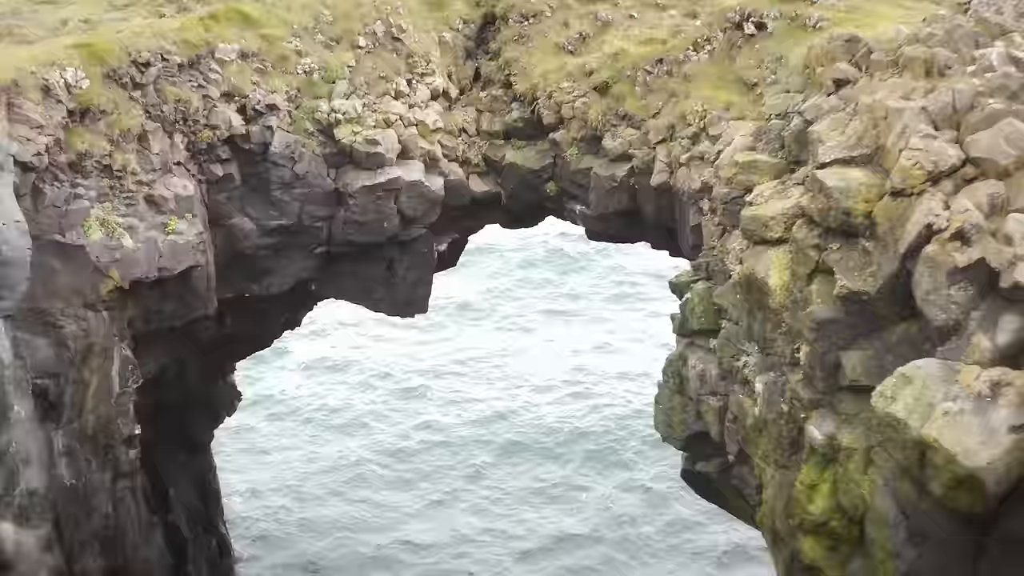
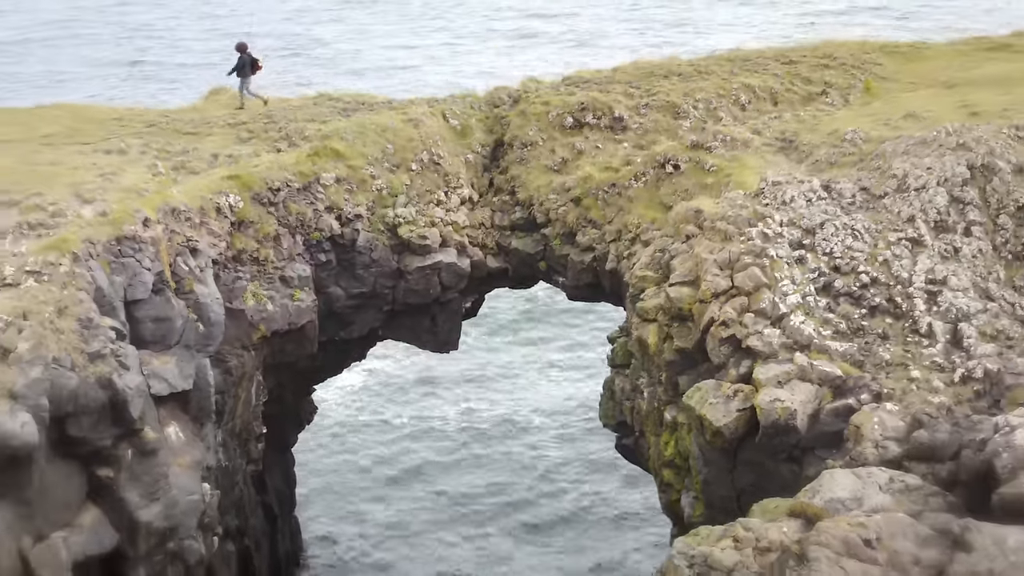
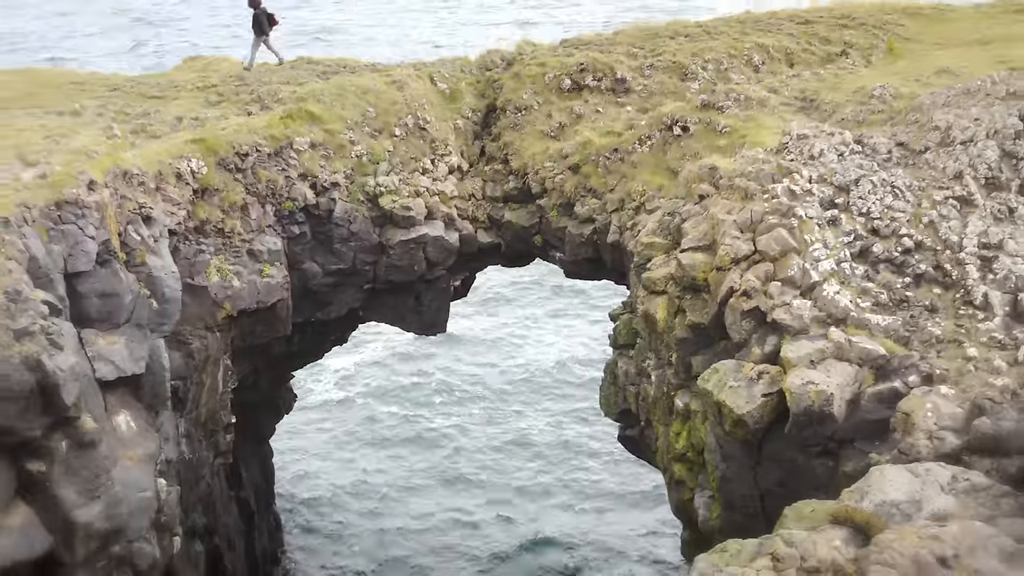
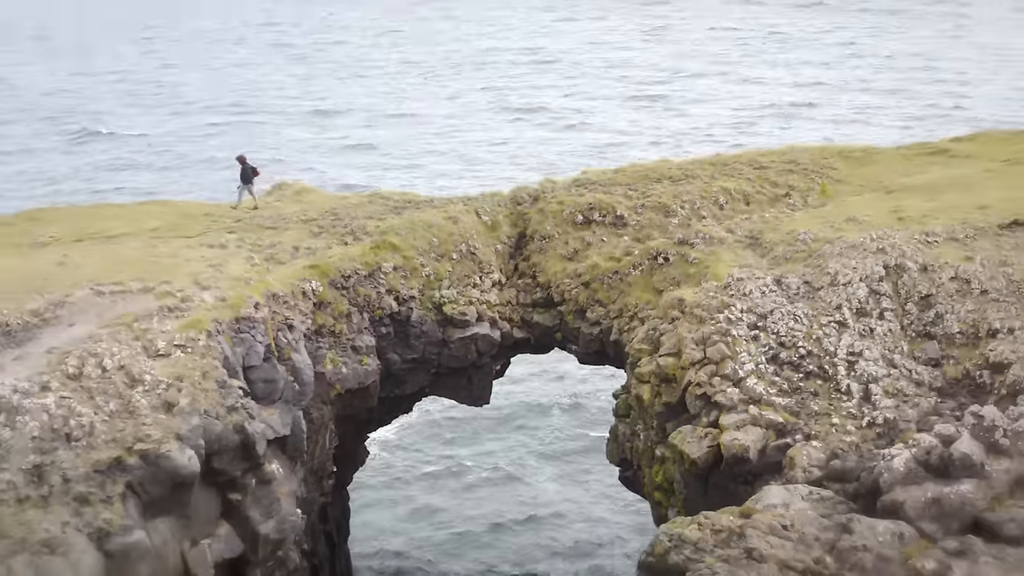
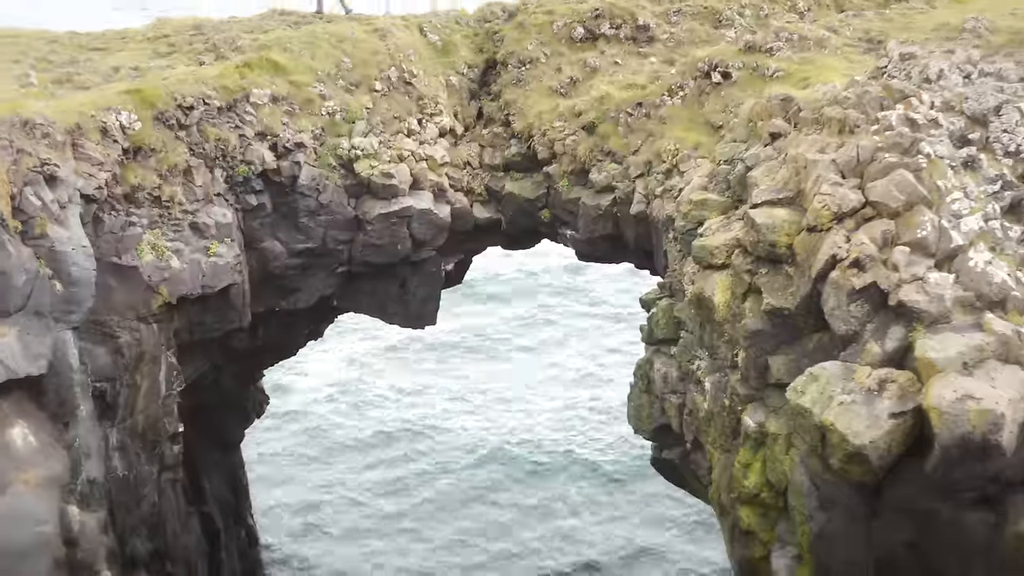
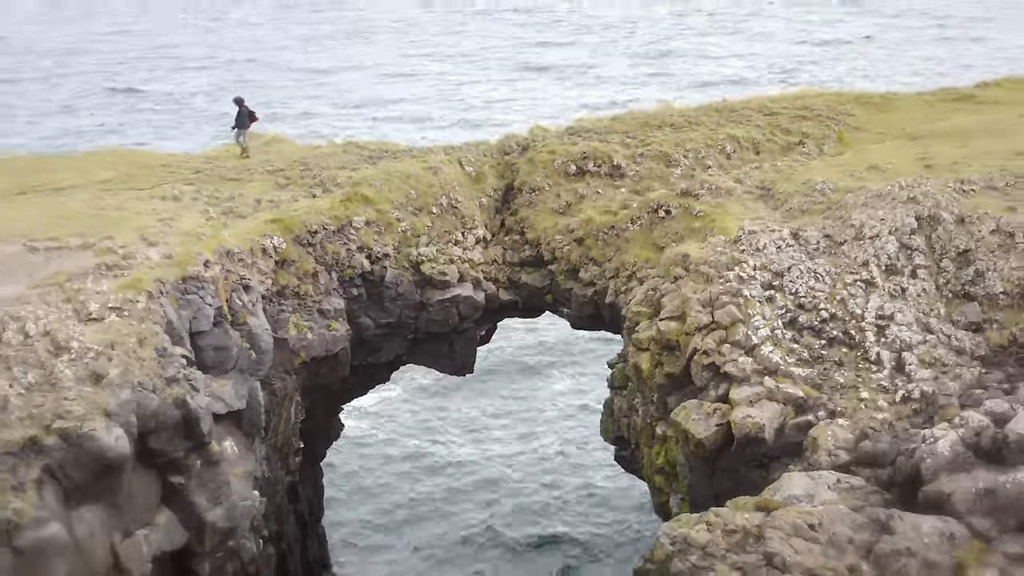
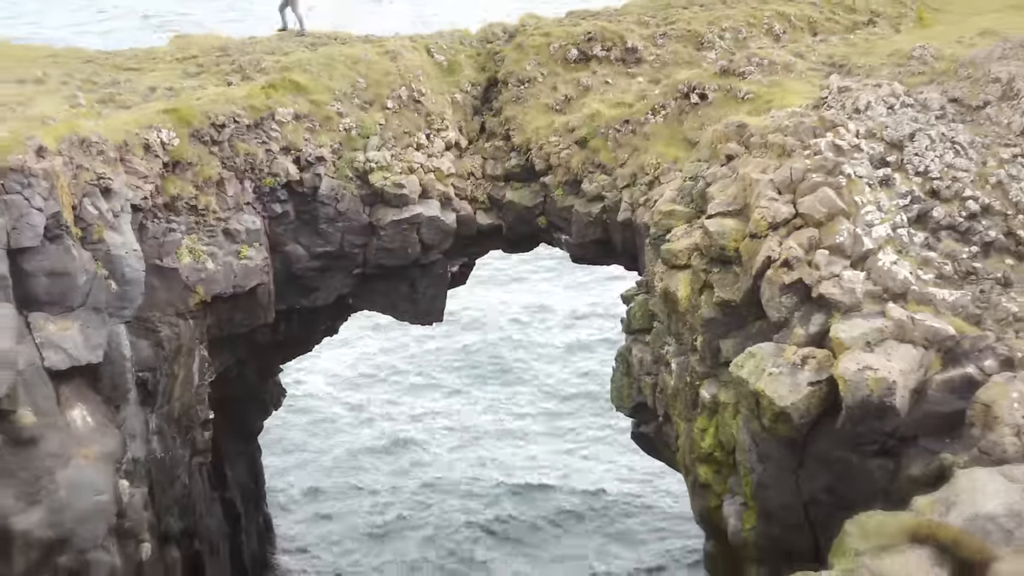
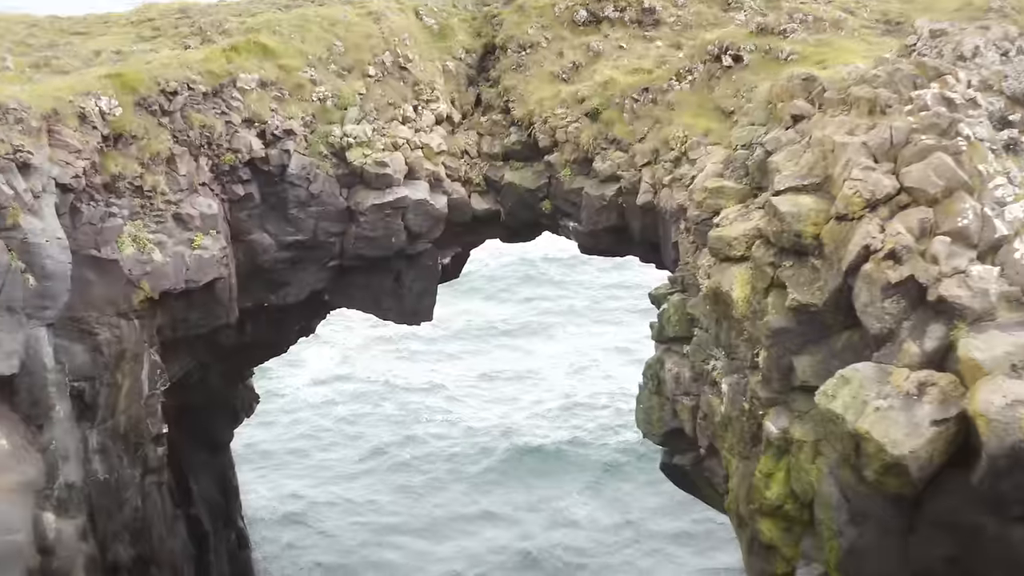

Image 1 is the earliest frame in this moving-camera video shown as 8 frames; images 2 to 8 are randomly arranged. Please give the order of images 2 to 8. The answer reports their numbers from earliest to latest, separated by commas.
8, 5, 7, 3, 2, 6, 4
